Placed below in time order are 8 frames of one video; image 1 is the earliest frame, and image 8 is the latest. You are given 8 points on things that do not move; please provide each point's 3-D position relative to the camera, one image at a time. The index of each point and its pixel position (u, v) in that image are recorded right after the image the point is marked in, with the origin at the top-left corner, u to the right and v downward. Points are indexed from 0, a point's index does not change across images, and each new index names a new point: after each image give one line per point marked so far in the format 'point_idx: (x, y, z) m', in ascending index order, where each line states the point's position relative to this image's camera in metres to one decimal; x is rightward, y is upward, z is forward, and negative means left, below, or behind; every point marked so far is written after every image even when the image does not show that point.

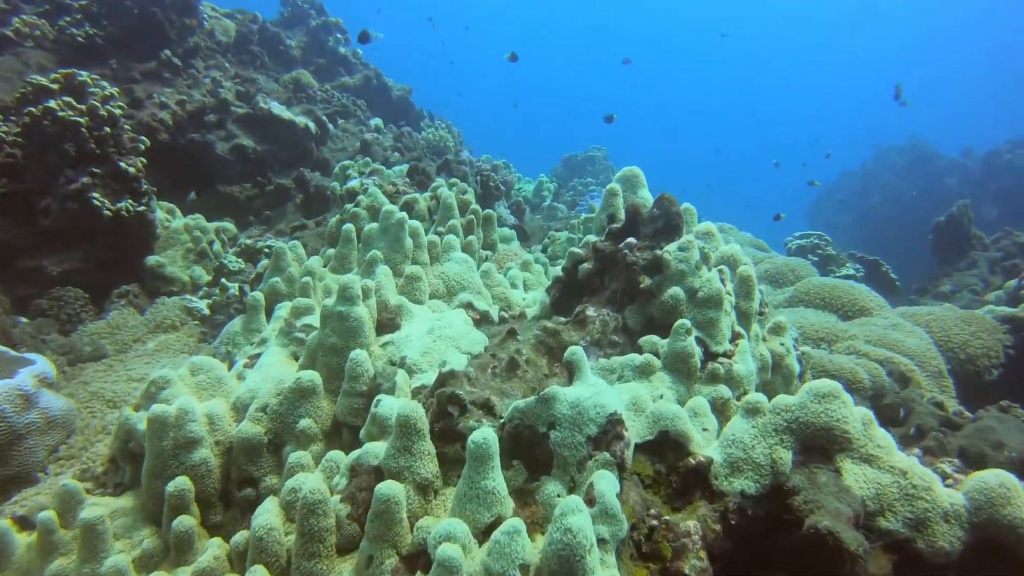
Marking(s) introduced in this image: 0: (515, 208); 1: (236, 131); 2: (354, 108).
0: (0.0, +0.8, +7.3) m
1: (-2.7, +1.5, +6.9) m
2: (-2.1, +2.3, +9.2) m
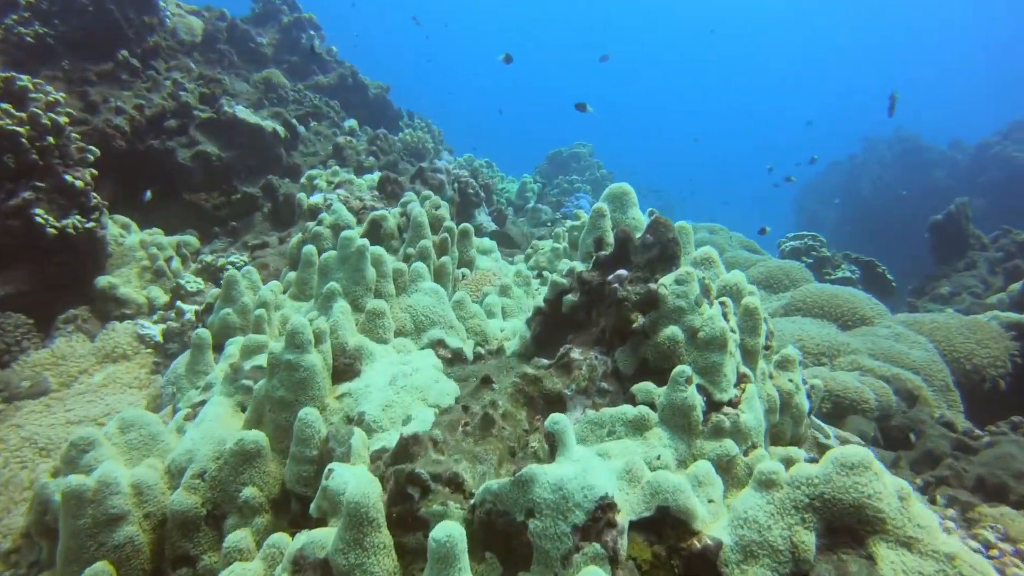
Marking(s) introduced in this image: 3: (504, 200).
0: (-0.1, +0.7, +7.0) m
1: (-2.9, +1.4, +6.5) m
2: (-2.3, +2.2, +8.8) m
3: (-0.1, +1.2, +9.6) m
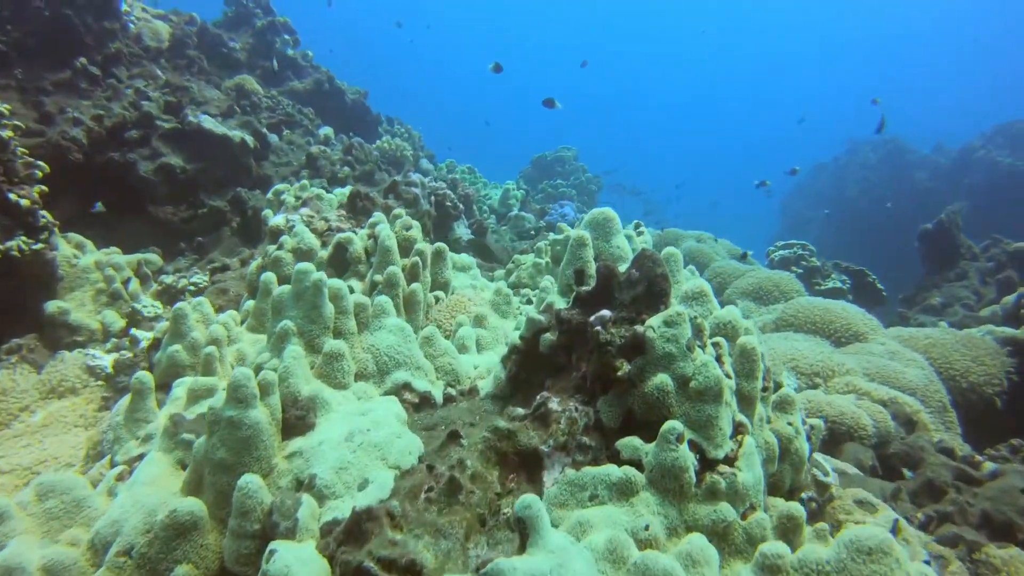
0: (-0.3, +0.6, +6.7) m
1: (-3.0, +1.2, +6.2) m
2: (-2.5, +2.0, +8.5) m
3: (-0.3, +1.0, +9.3) m
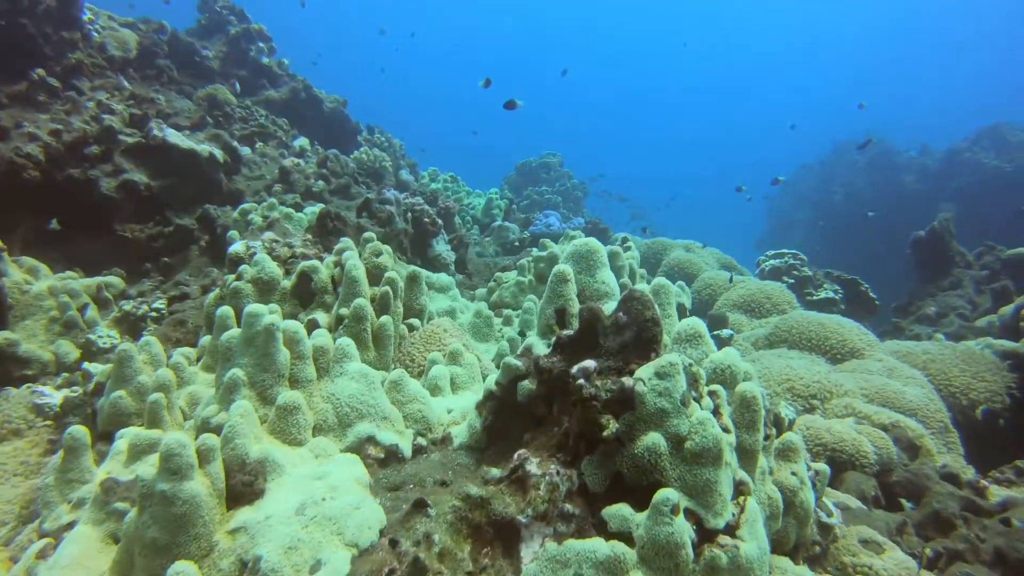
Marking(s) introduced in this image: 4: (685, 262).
0: (-0.5, +0.4, +6.4) m
1: (-3.2, +1.0, +5.9) m
2: (-2.7, +1.9, +8.2) m
3: (-0.6, +0.9, +9.1) m
4: (+2.1, +0.3, +8.5) m
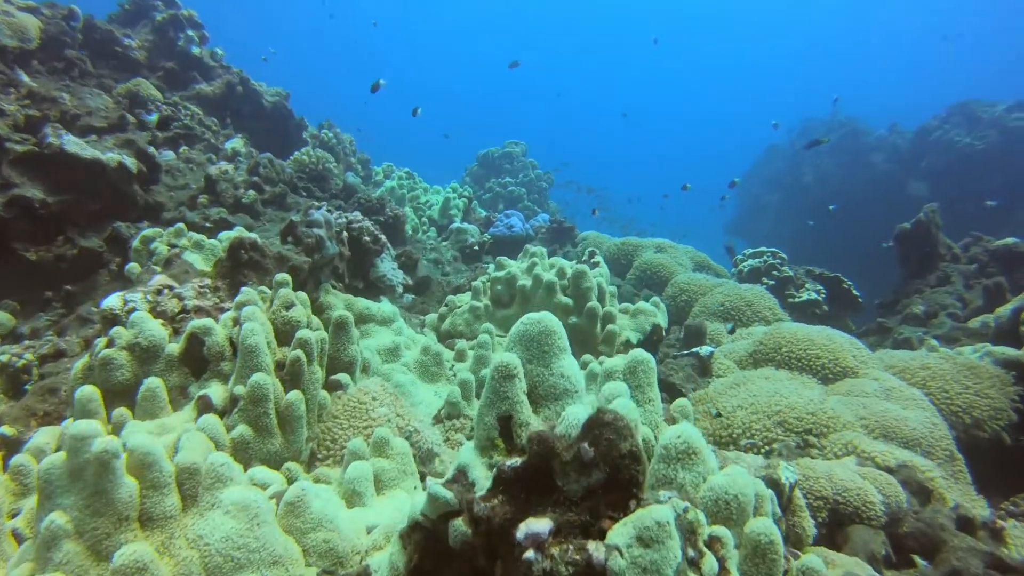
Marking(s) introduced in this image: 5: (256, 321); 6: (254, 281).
0: (-0.8, +0.2, +5.8) m
1: (-3.5, +0.8, +5.1) m
2: (-3.2, +1.7, +7.4) m
3: (-1.0, +0.8, +8.4) m
4: (+1.6, +0.3, +7.9) m
5: (-1.0, -0.1, +2.7) m
6: (-1.3, 0.0, +3.7) m
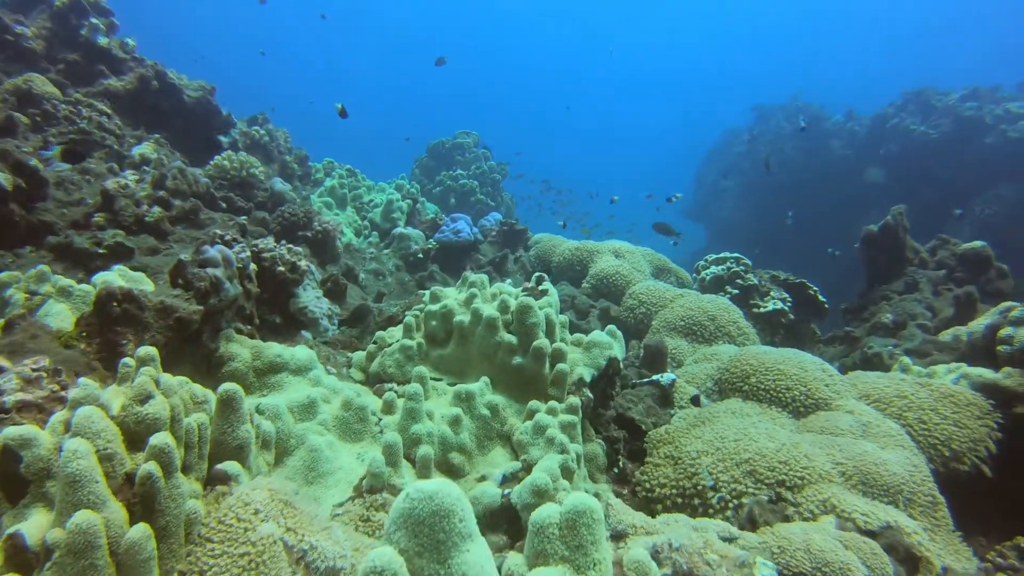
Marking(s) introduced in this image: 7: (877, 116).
0: (-1.3, 0.0, +5.1) m
1: (-3.9, +0.5, +4.3) m
2: (-3.7, +1.5, +6.6) m
3: (-1.6, +0.6, +7.7) m
4: (+1.1, +0.2, +7.5) m
5: (-1.2, -0.4, +2.0) m
6: (-1.6, -0.2, +3.0) m
7: (+9.4, +4.4, +18.2) m
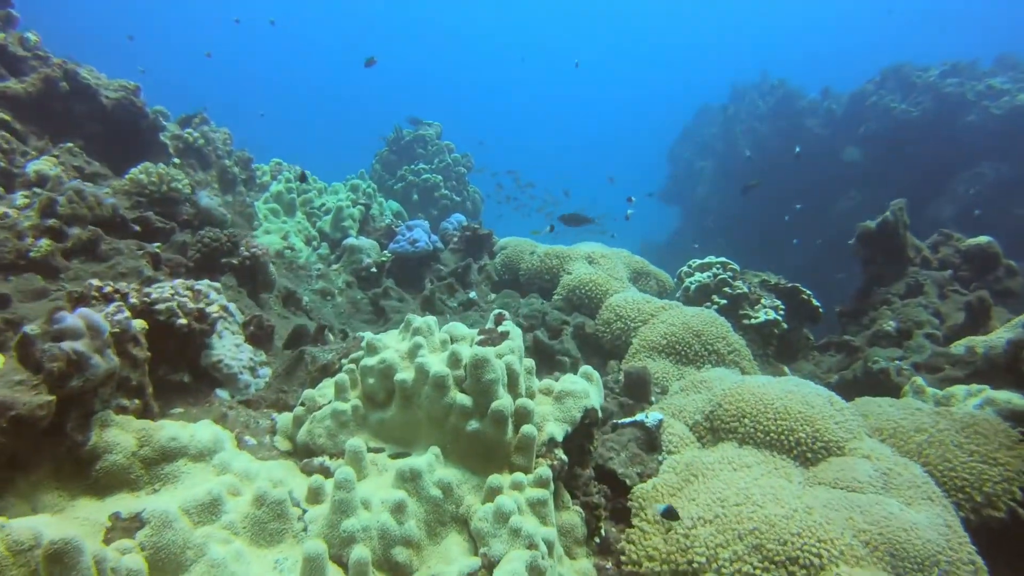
0: (-1.5, -0.2, +4.4) m
1: (-4.2, +0.1, +3.5) m
2: (-4.1, +1.2, +5.7) m
3: (-2.0, +0.4, +6.9) m
4: (+0.7, +0.1, +6.8) m
5: (-1.4, -0.7, +1.3) m
6: (-1.8, -0.5, +2.3) m
7: (+8.5, +4.9, +17.7) m
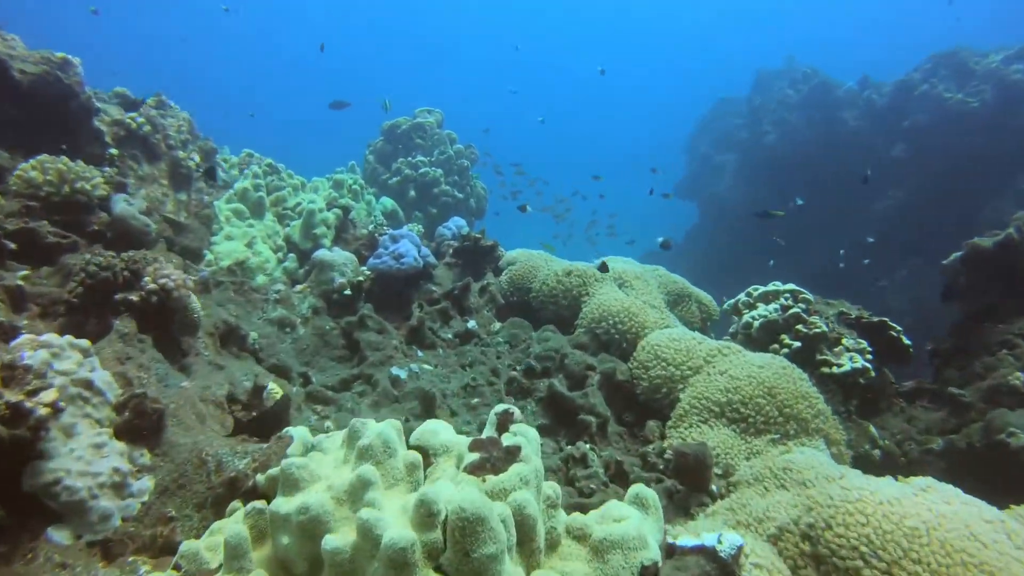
0: (-1.5, -0.5, +2.9) m
1: (-4.1, -0.1, +2.1) m
2: (-4.0, +1.0, +4.3) m
3: (-1.9, +0.2, +5.5) m
4: (+0.8, -0.2, +5.3) m
5: (-1.3, -1.0, -0.1) m
6: (-1.8, -0.8, +0.9) m
7: (+8.8, +4.7, +16.1) m
